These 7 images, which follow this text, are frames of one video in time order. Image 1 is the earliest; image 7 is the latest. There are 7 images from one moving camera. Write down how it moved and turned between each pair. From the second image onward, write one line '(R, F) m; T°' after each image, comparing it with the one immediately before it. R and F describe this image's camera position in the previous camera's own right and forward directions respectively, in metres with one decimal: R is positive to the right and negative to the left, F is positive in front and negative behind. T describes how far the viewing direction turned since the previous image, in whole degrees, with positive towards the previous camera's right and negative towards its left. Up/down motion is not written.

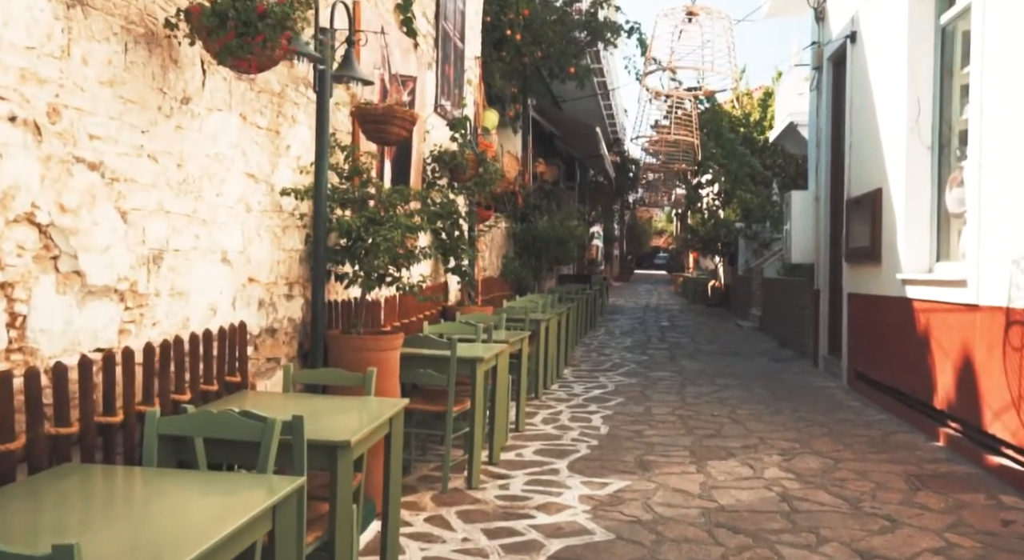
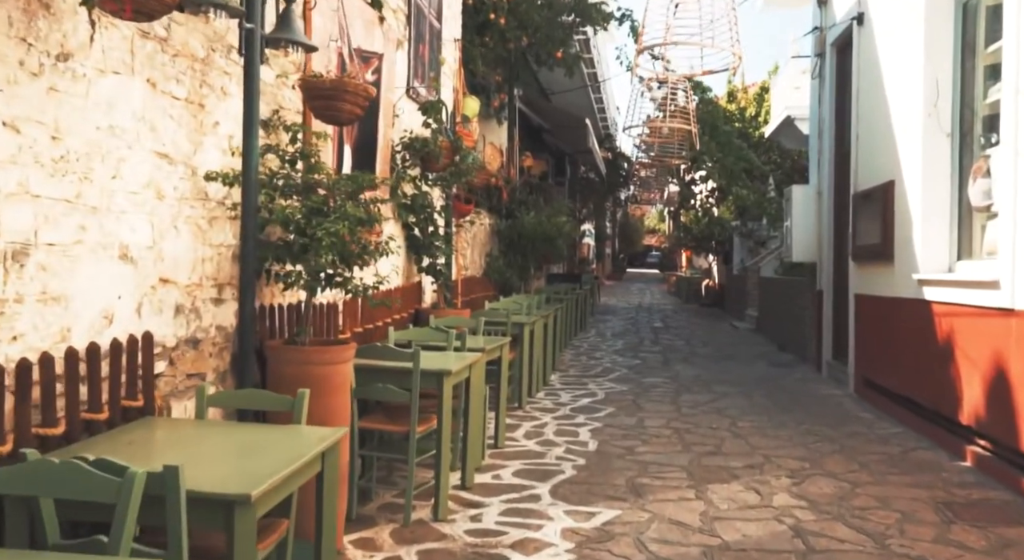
(+0.1, +0.7) m; 0°
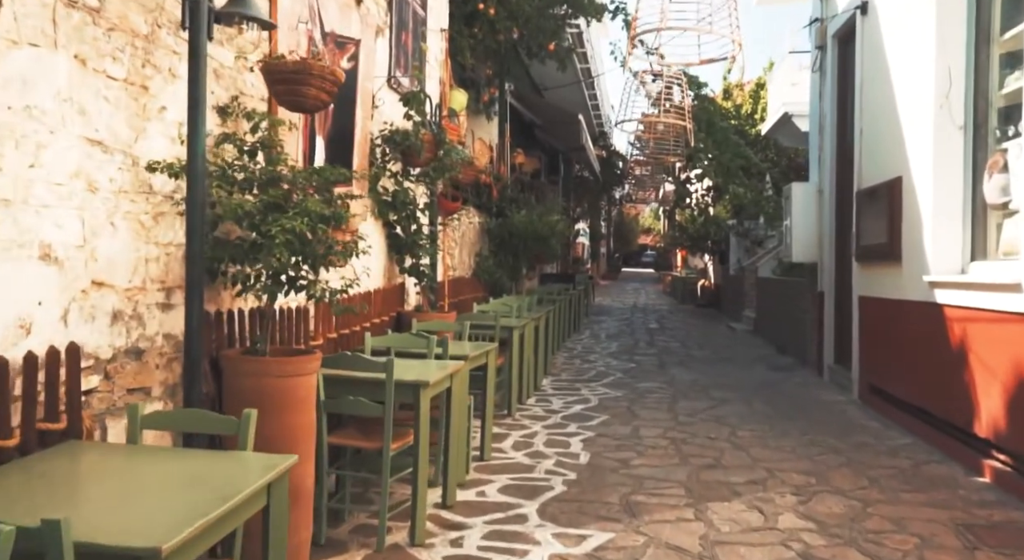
(+0.1, +0.4) m; 0°
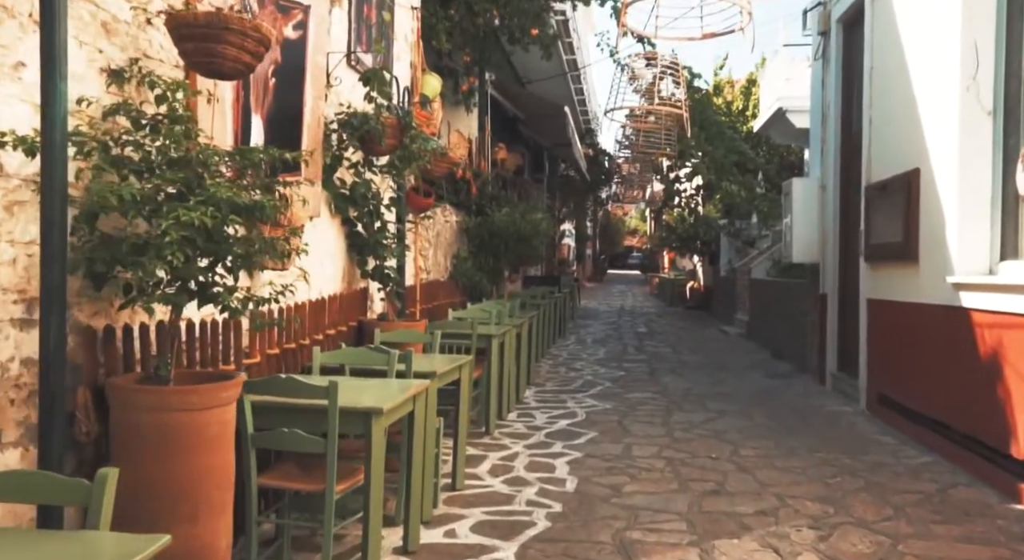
(+0.1, +0.7) m; +1°
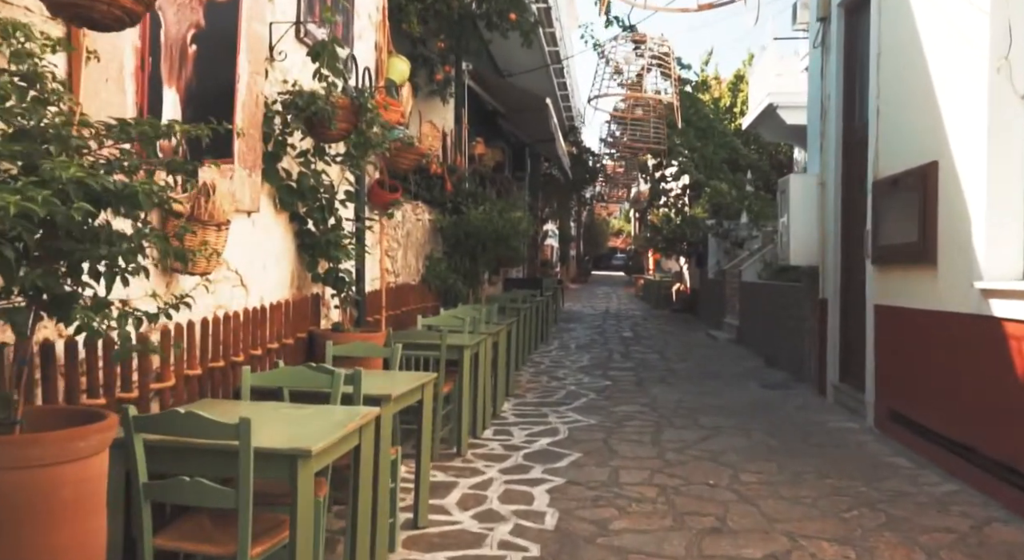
(+0.1, +0.7) m; +1°
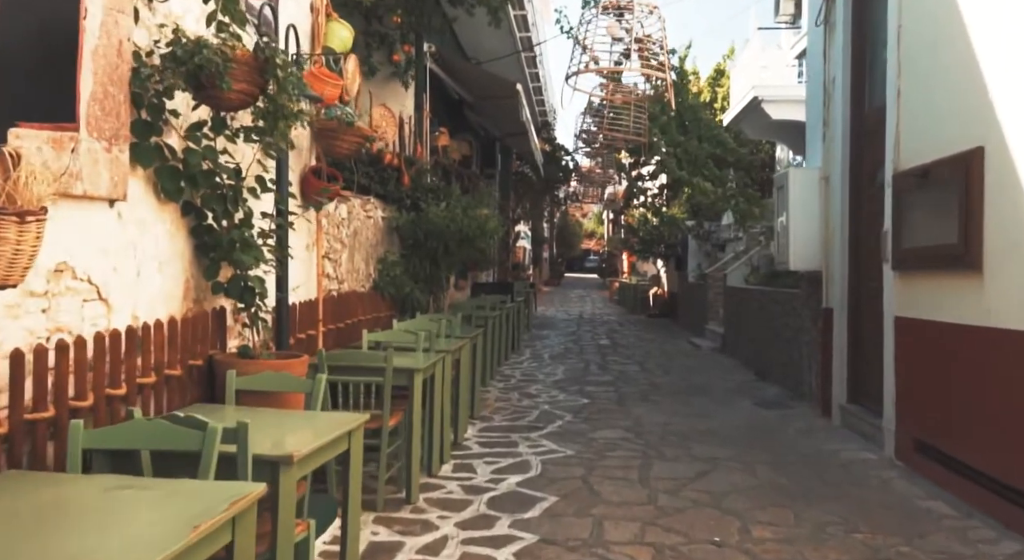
(+0.1, +1.1) m; +2°
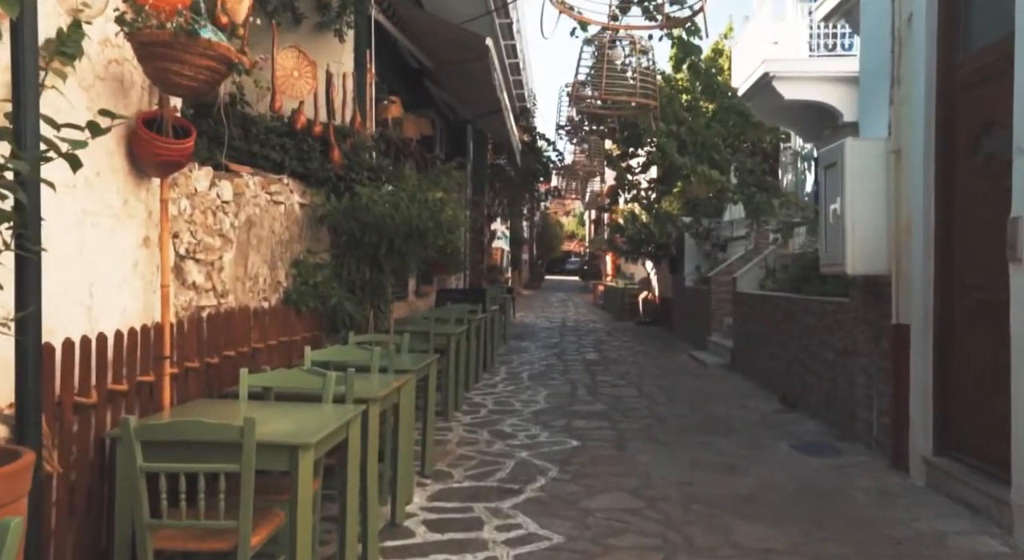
(+0.1, +2.1) m; +1°
